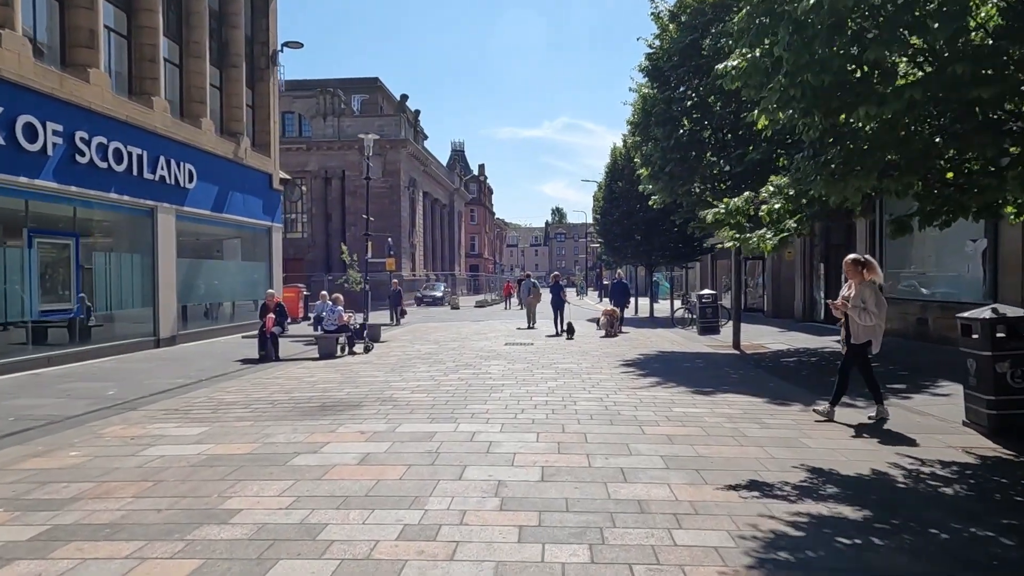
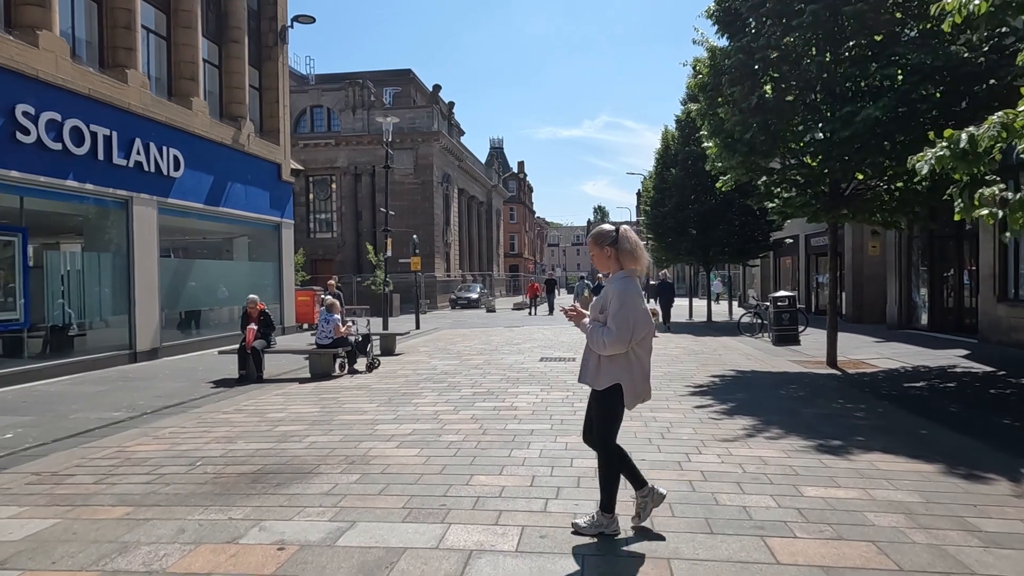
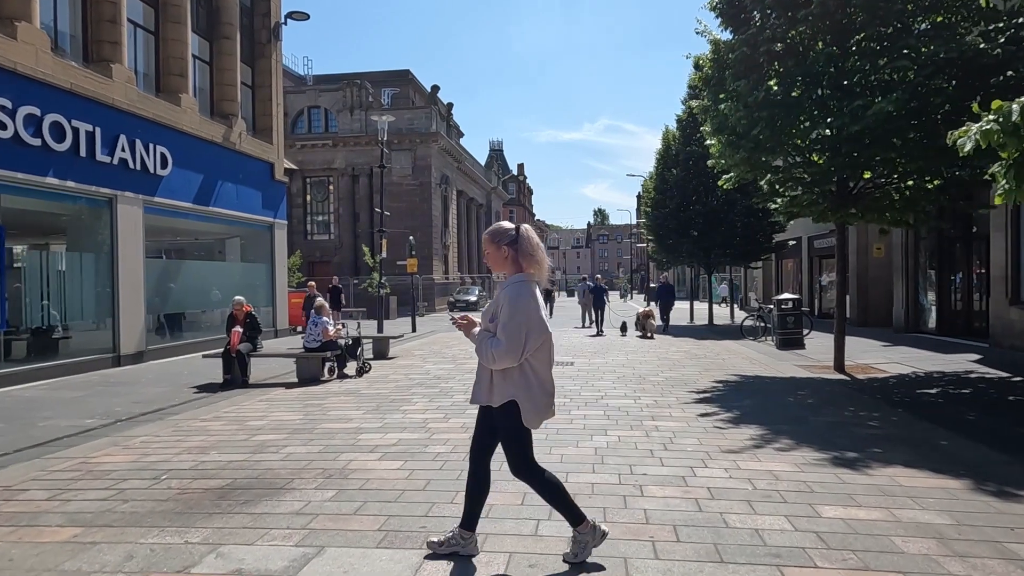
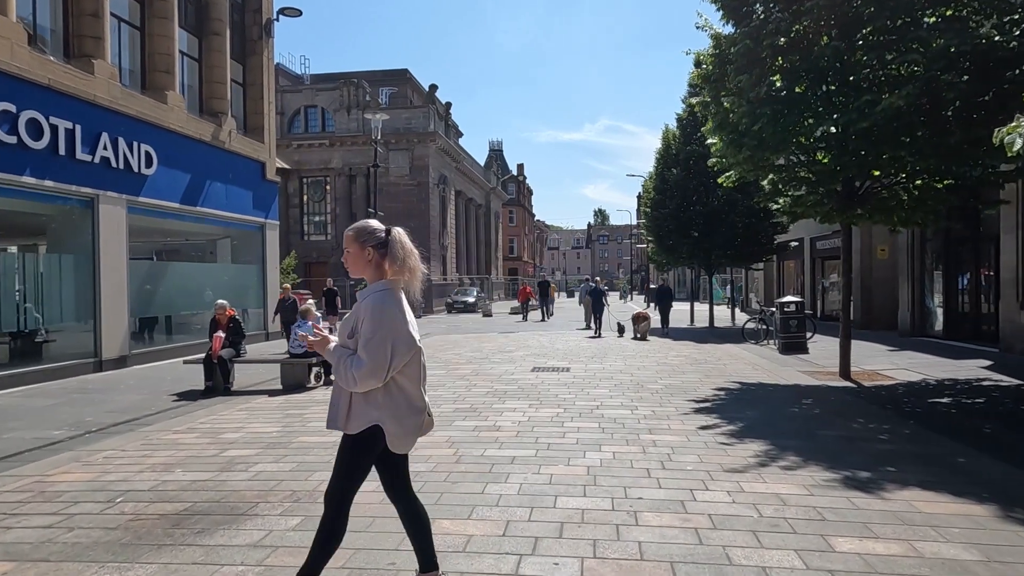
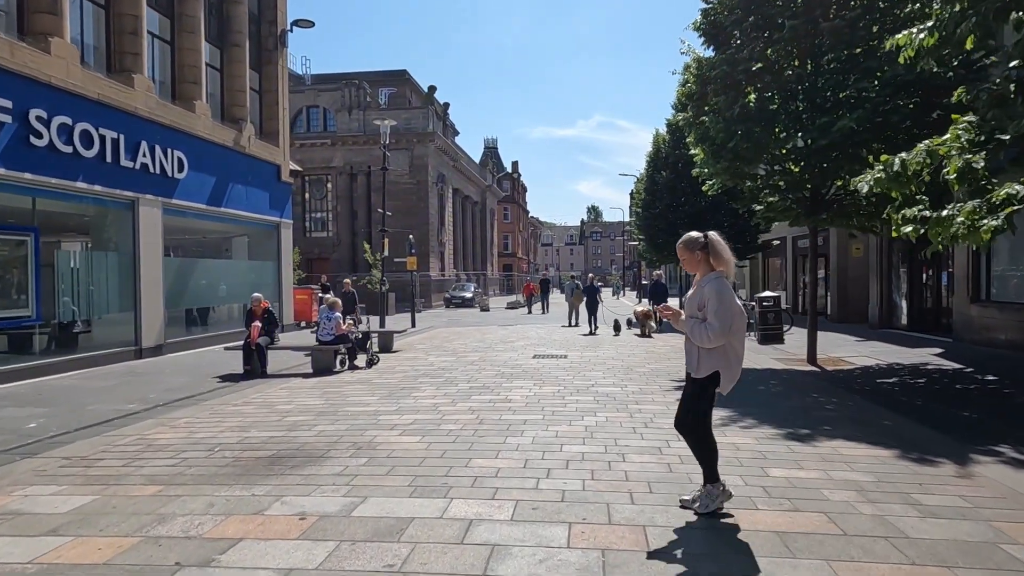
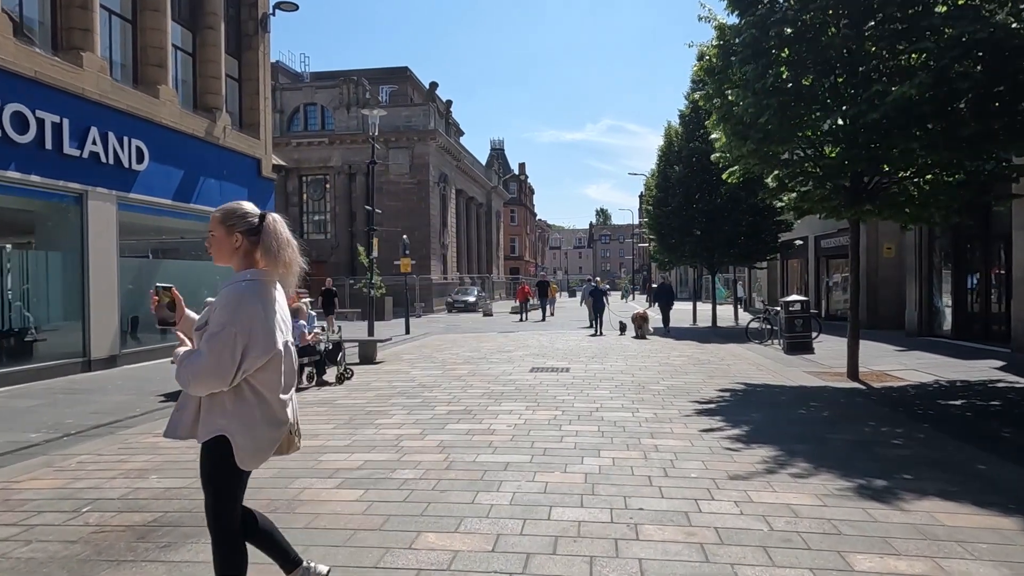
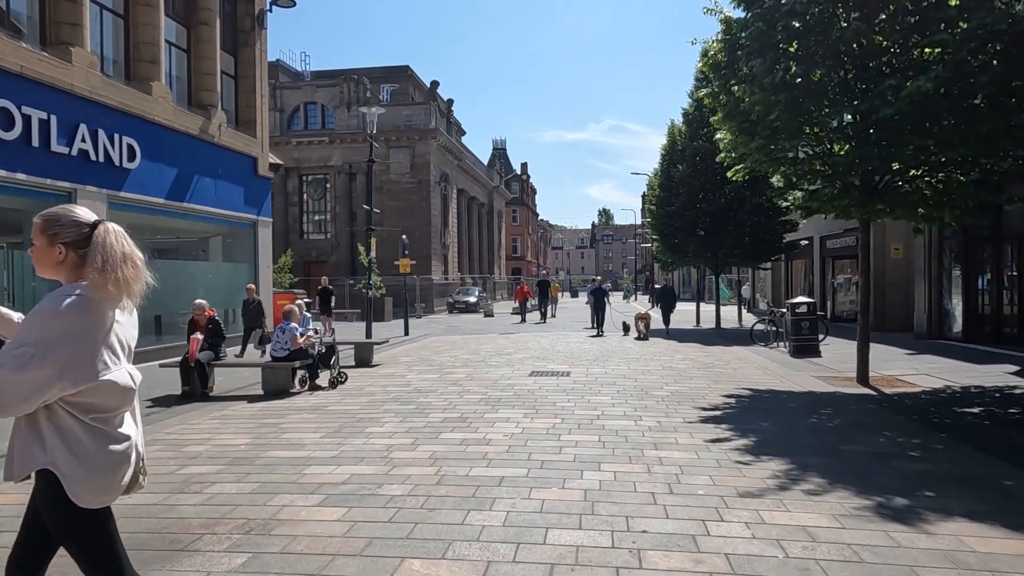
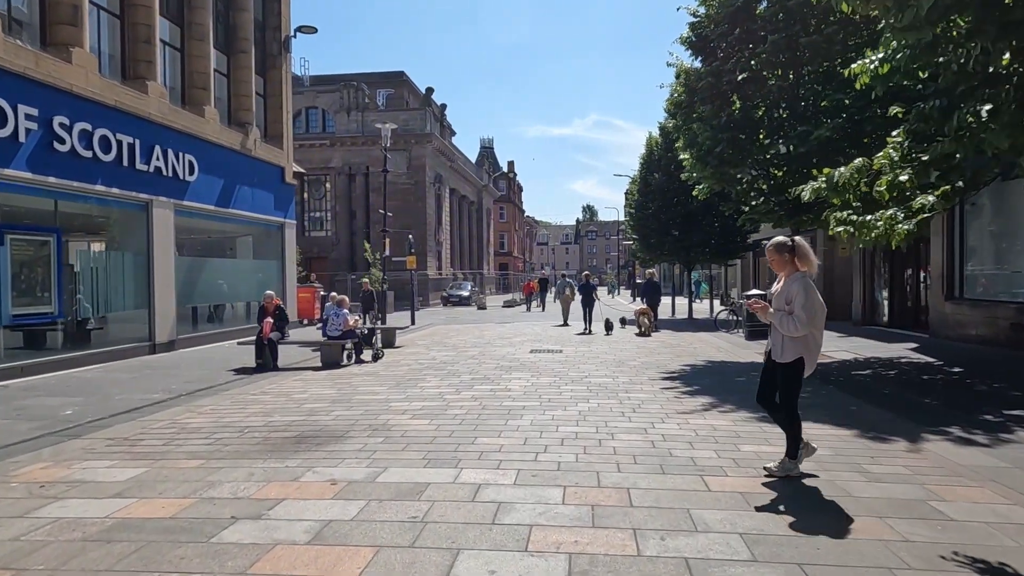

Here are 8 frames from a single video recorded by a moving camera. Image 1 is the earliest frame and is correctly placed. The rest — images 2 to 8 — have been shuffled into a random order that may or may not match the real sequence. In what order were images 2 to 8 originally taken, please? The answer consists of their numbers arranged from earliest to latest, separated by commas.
8, 5, 2, 3, 4, 6, 7
